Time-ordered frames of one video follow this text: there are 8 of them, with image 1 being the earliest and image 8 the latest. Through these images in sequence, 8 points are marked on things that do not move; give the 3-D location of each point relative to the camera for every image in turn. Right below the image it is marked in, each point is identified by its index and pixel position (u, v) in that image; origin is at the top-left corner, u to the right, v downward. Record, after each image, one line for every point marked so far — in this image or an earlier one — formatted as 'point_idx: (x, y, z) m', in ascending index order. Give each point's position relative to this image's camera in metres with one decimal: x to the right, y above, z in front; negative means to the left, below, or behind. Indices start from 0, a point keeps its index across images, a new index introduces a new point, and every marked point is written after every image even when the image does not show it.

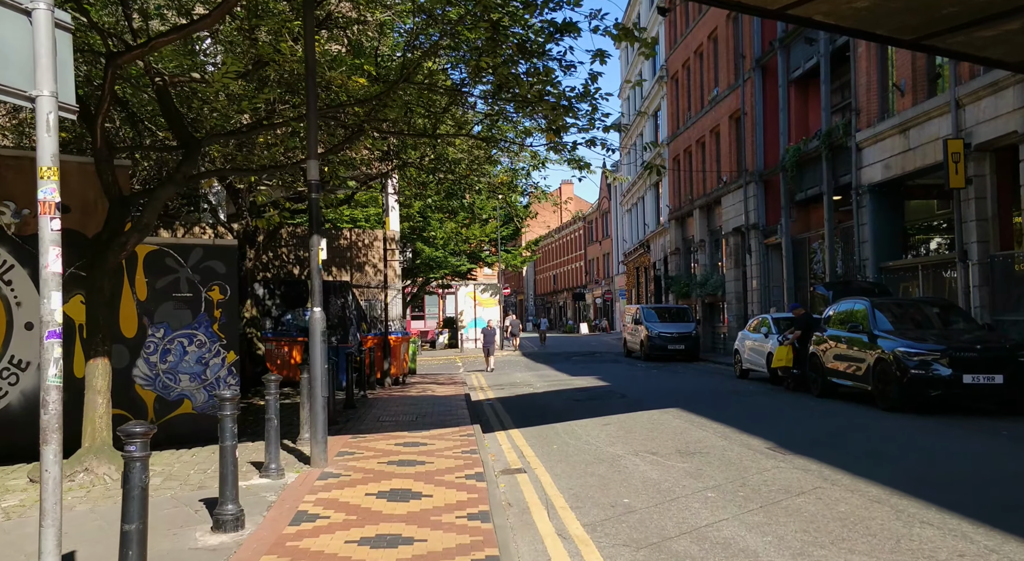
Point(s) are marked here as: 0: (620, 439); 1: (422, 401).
0: (+1.4, -2.0, +10.7) m
1: (-1.8, -2.3, +16.5) m
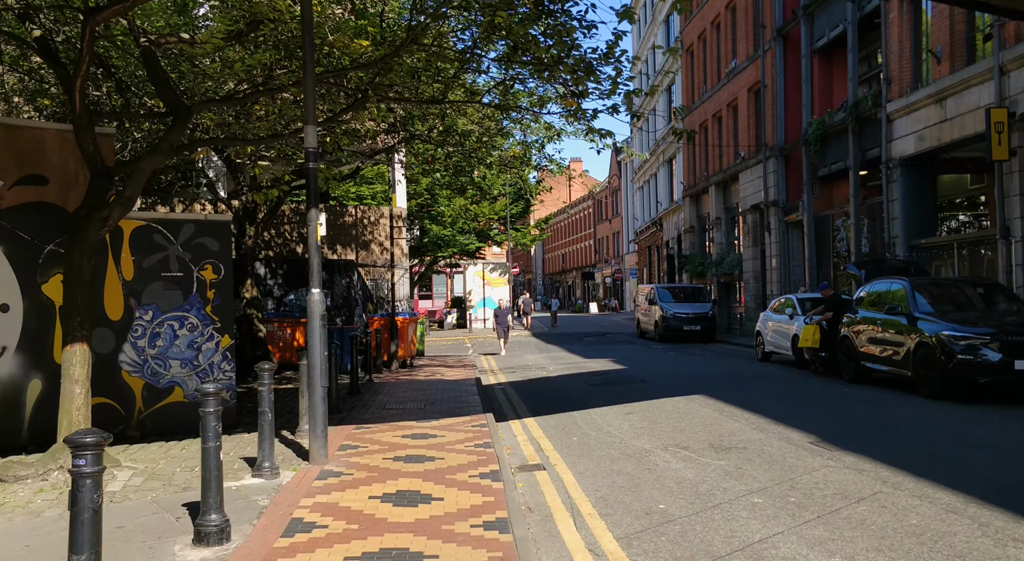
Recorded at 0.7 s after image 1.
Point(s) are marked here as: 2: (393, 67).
0: (+1.6, -1.8, +9.9) m
1: (-1.5, -1.9, +15.7) m
2: (-1.6, +2.9, +11.5) m
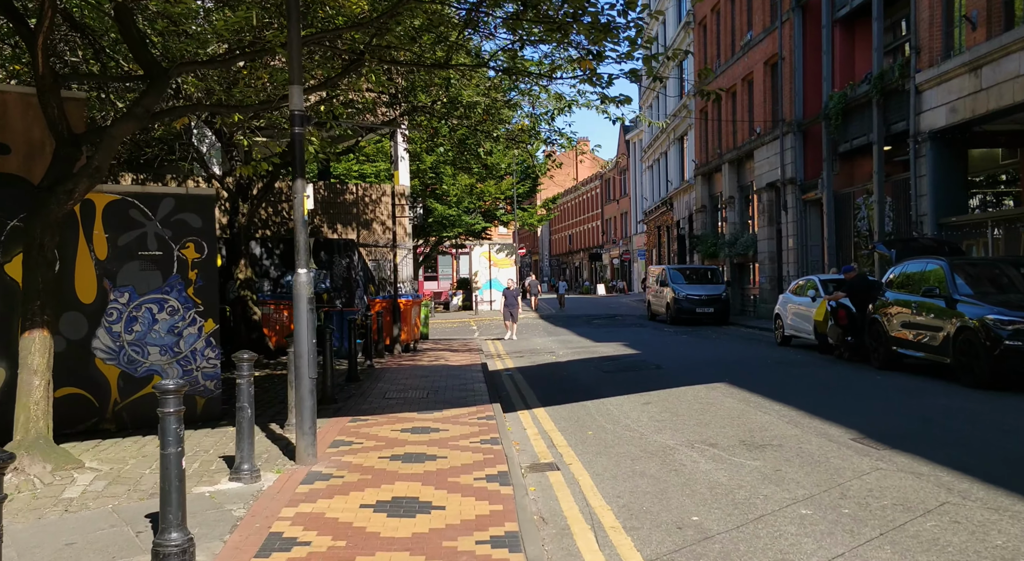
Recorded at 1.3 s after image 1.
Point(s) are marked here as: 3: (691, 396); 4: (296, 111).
0: (+1.7, -1.5, +9.0) m
1: (-1.4, -1.6, +14.9) m
2: (-1.5, +3.2, +10.6) m
3: (+2.3, -1.5, +11.0) m
4: (-1.9, +1.5, +7.5) m
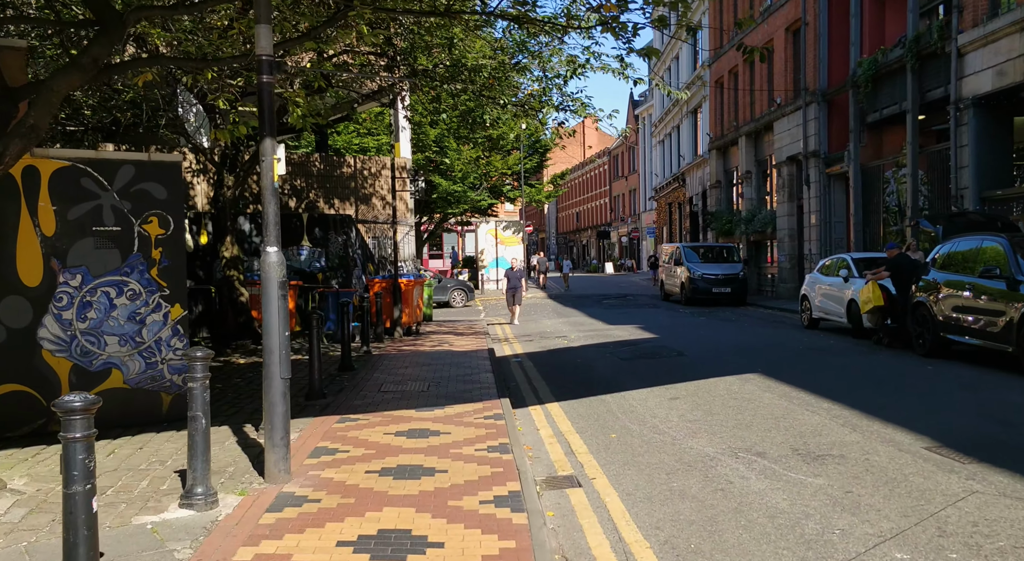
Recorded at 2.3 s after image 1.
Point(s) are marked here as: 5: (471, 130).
0: (+1.8, -1.3, +7.9) m
1: (-1.2, -1.2, +13.8) m
2: (-1.4, +3.4, +9.3) m
3: (+2.4, -1.3, +9.8) m
4: (-1.8, +1.6, +6.3) m
5: (-1.0, +3.4, +19.2) m
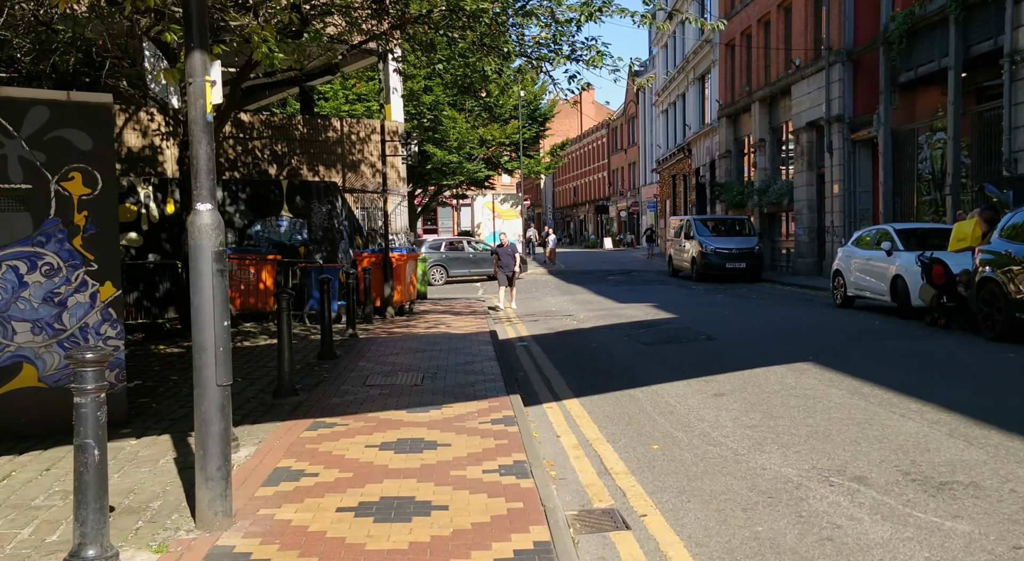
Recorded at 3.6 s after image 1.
0: (+1.9, -1.1, +6.2) m
1: (-1.2, -0.9, +12.1) m
2: (-1.3, +3.6, +7.6) m
3: (+2.5, -1.0, +8.2) m
4: (-1.7, +1.8, +4.6) m
5: (-0.9, +3.9, +17.5) m
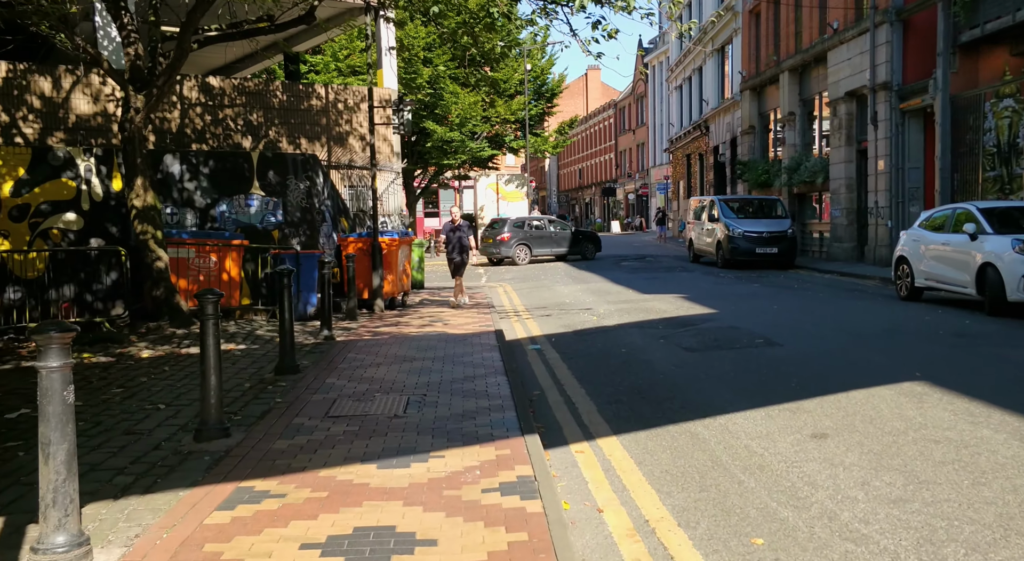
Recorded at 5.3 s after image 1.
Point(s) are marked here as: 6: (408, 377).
0: (+2.0, -1.1, +4.0) m
1: (-1.0, -0.8, +9.9) m
2: (-1.2, +3.7, +5.3) m
3: (+2.6, -0.9, +5.9) m
4: (-1.6, +1.8, +2.3) m
5: (-0.8, +4.2, +15.2) m
6: (-1.0, -0.9, +7.8) m
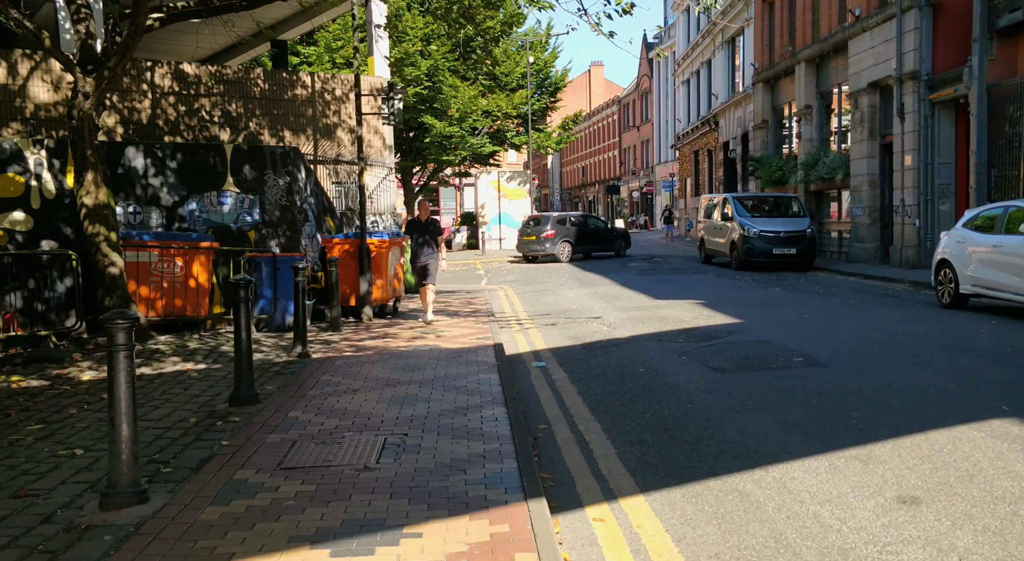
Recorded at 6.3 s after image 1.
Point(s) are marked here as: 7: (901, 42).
0: (+2.0, -1.2, +2.7) m
1: (-1.0, -0.8, +8.6) m
2: (-1.2, +3.6, +4.0) m
3: (+2.6, -1.0, +4.6) m
4: (-1.6, +1.7, +1.0) m
5: (-0.8, +4.1, +13.9) m
6: (-1.0, -1.0, +6.5) m
7: (+8.7, +5.4, +19.0) m
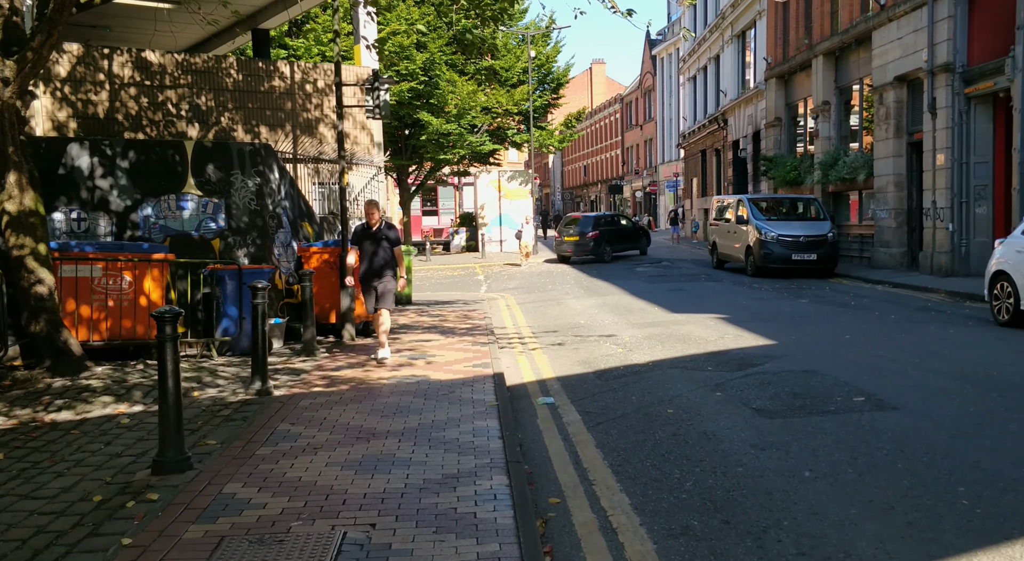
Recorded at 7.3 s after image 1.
0: (+2.0, -1.4, +1.3) m
1: (-1.0, -1.0, +7.2) m
2: (-1.2, +3.4, +2.5) m
3: (+2.7, -1.2, +3.2) m
4: (-1.6, +1.5, -0.4) m
5: (-0.7, +3.9, +12.4) m
6: (-1.0, -1.2, +5.1) m
7: (+8.7, +5.2, +17.6) m
